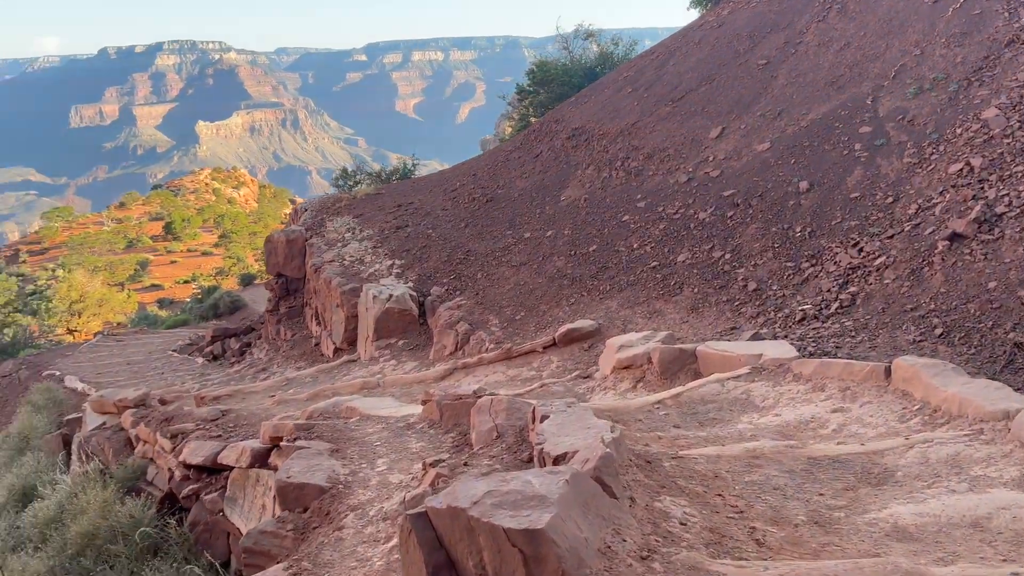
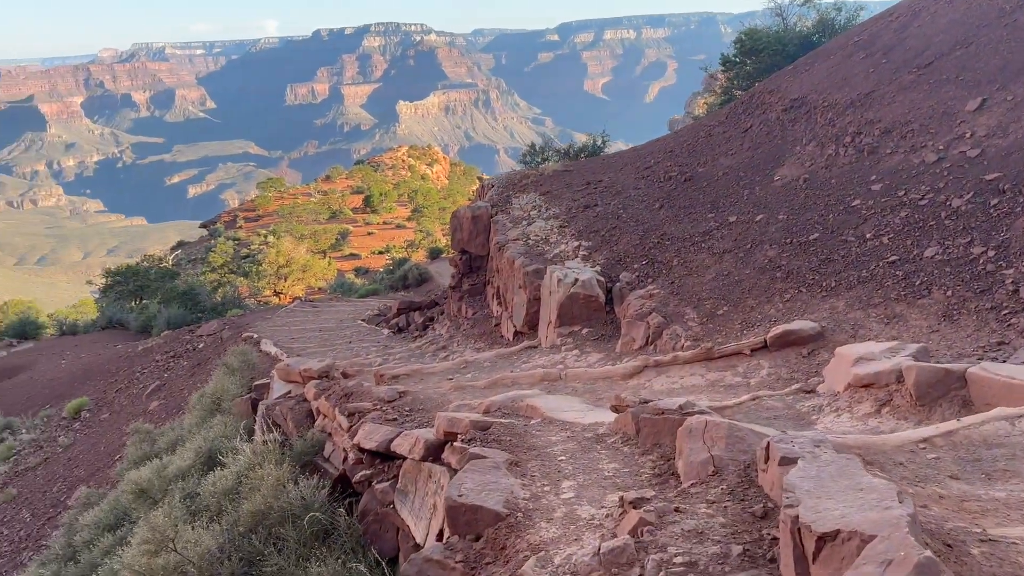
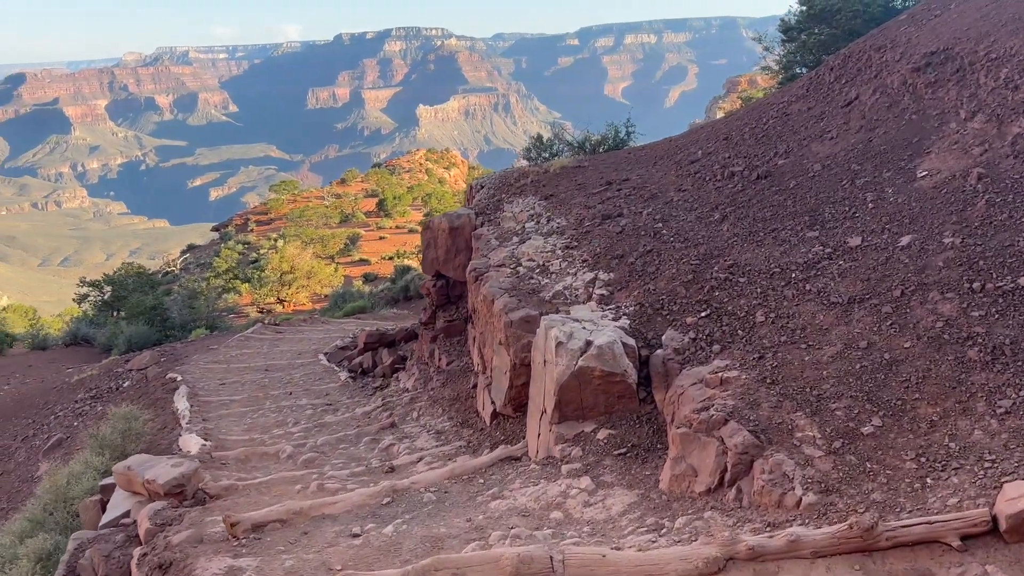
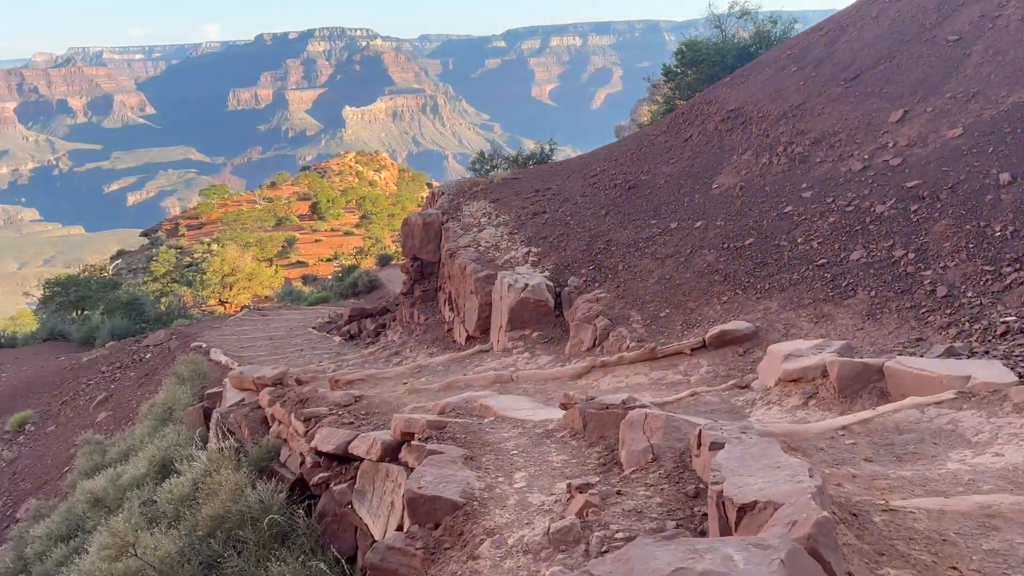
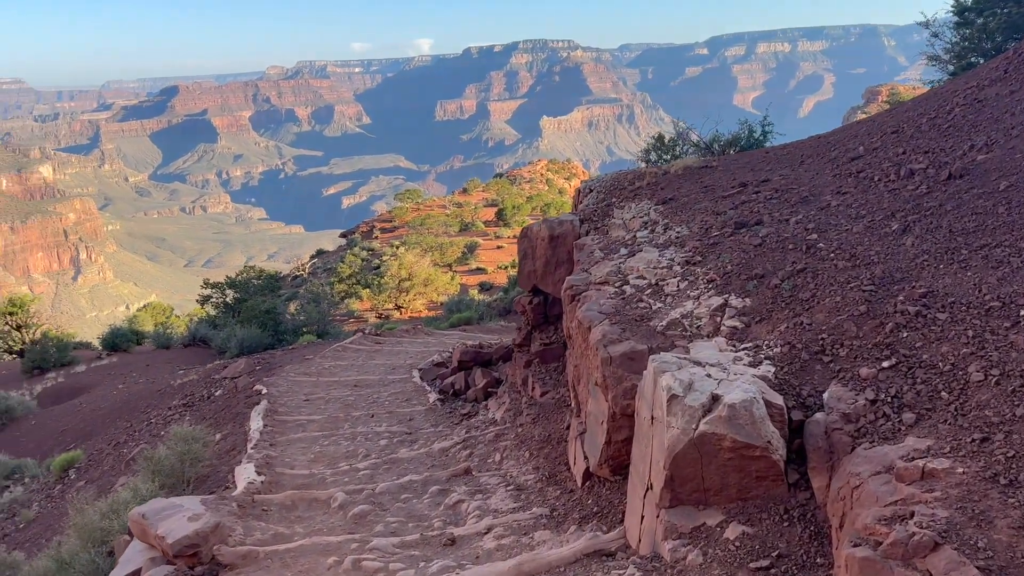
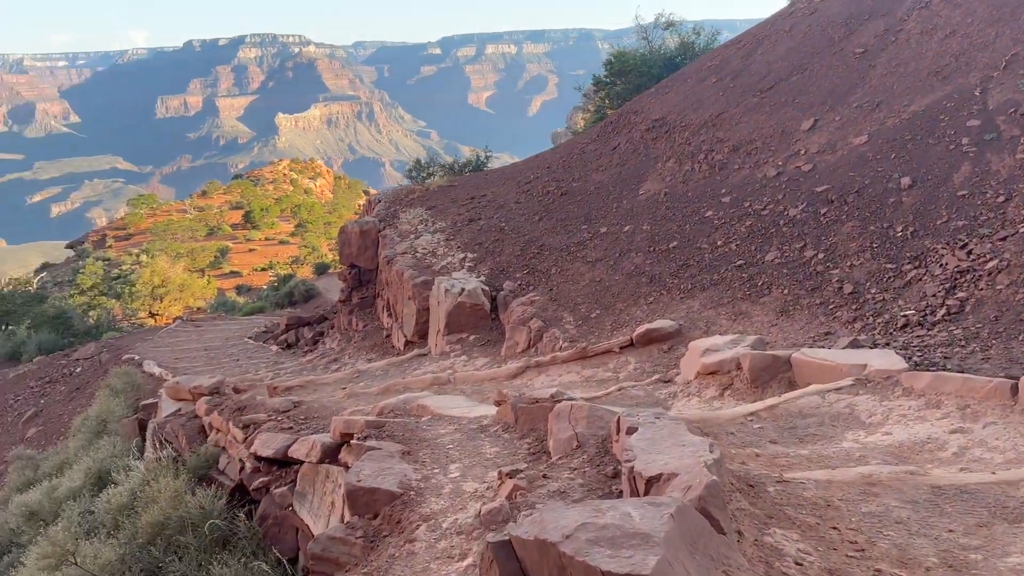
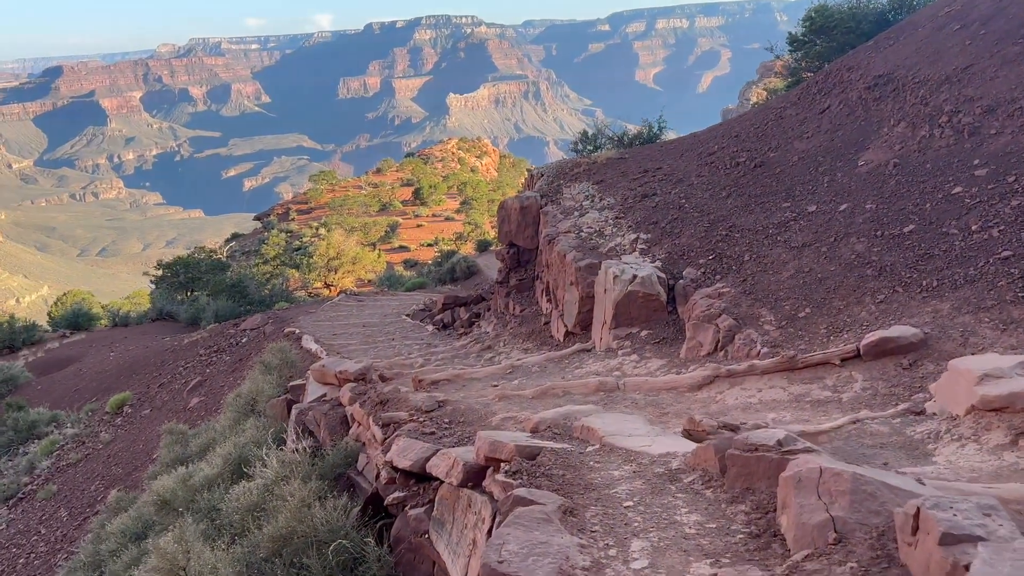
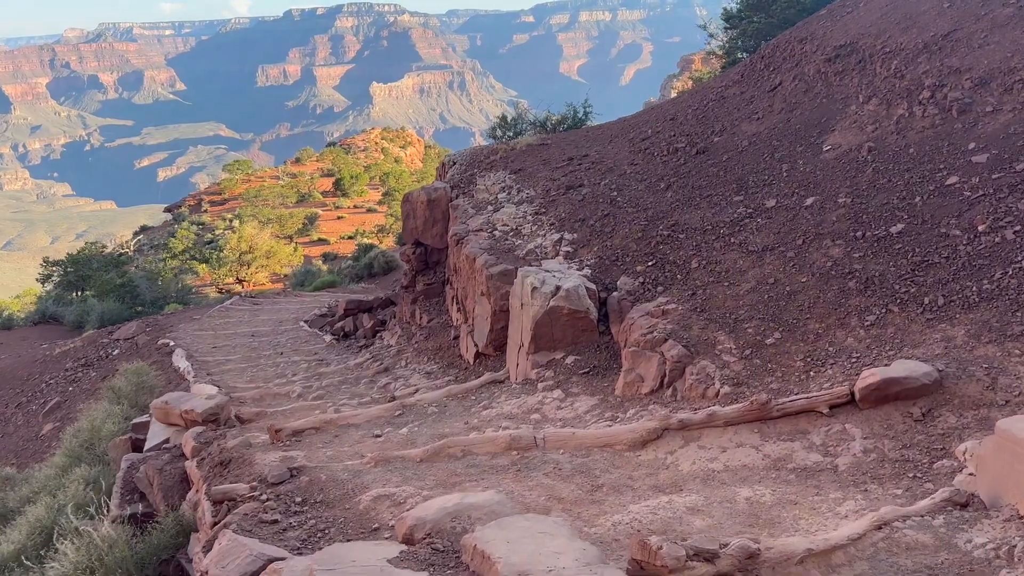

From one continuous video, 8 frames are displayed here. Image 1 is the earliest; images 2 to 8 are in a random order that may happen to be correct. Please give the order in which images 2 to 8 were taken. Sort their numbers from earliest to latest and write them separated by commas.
6, 4, 2, 7, 8, 3, 5
